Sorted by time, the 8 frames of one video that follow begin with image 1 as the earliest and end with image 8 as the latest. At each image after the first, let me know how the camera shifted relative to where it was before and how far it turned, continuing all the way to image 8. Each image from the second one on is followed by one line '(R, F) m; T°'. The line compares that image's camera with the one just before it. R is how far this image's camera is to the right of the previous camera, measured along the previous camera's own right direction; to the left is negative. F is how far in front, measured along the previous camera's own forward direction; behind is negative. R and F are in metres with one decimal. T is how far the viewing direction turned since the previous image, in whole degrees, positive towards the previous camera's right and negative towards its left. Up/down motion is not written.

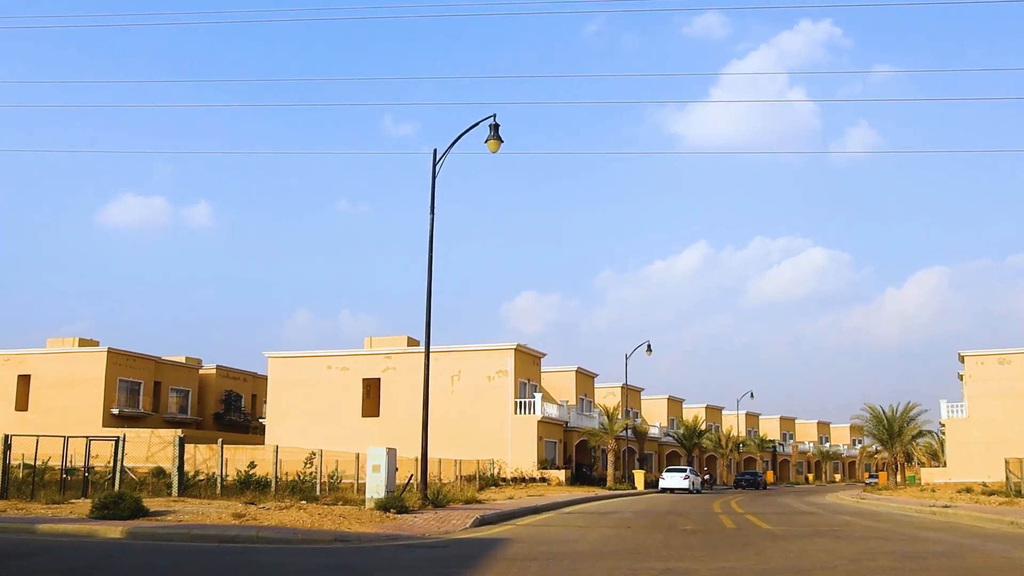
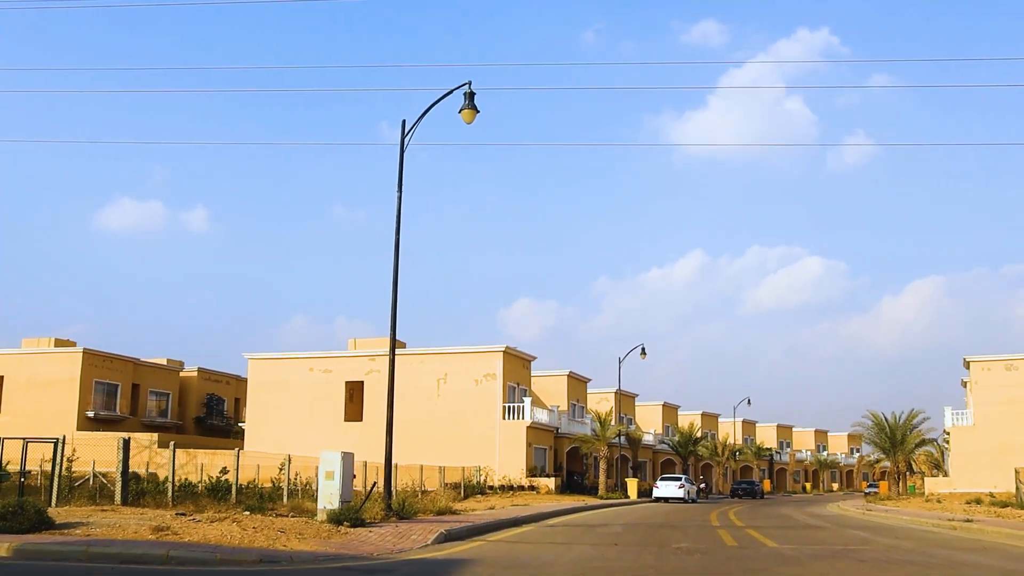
(+0.3, +1.9) m; 0°
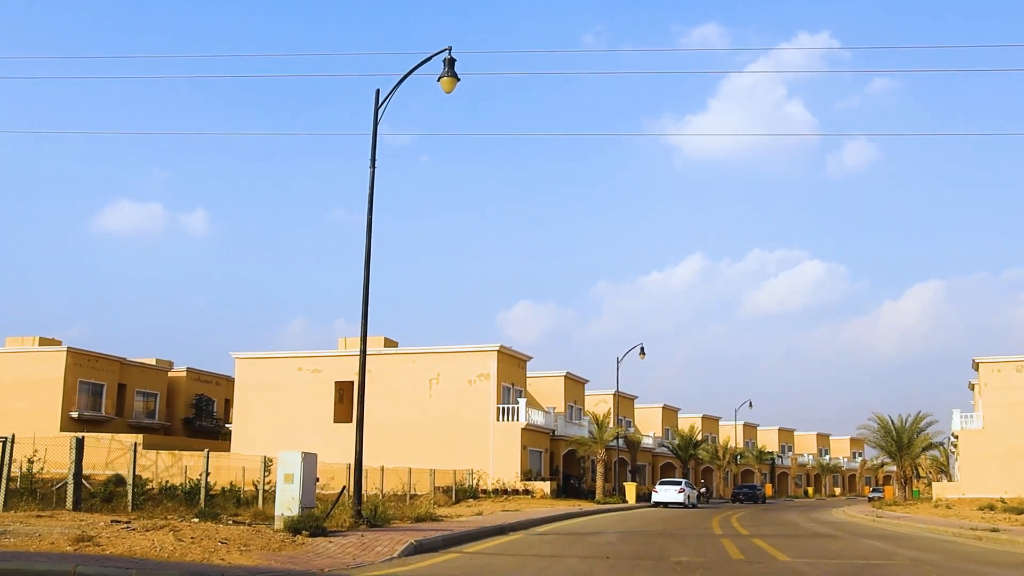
(+0.2, +1.5) m; 0°
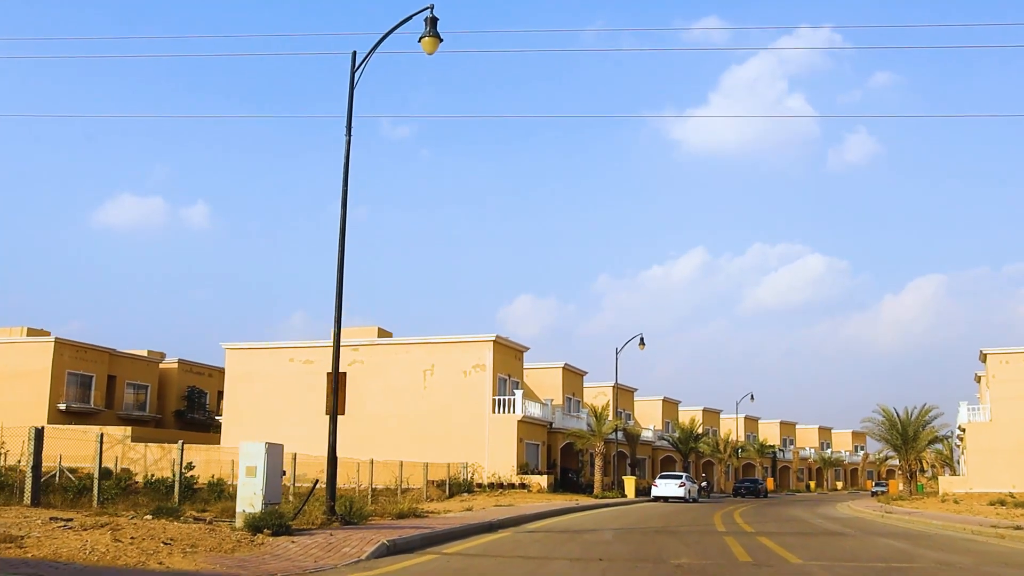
(+0.2, +1.2) m; 0°
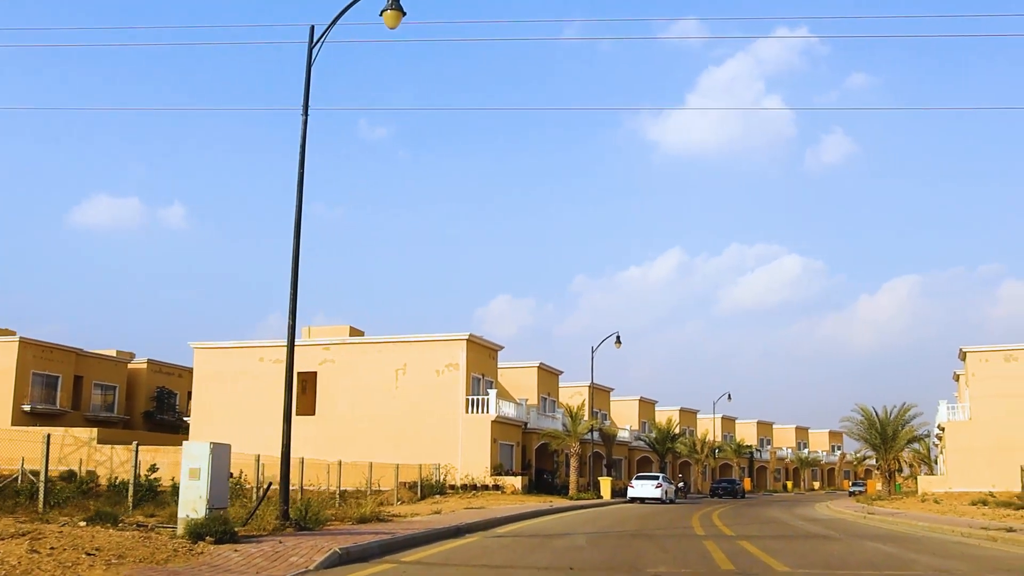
(+0.1, +0.8) m; +1°
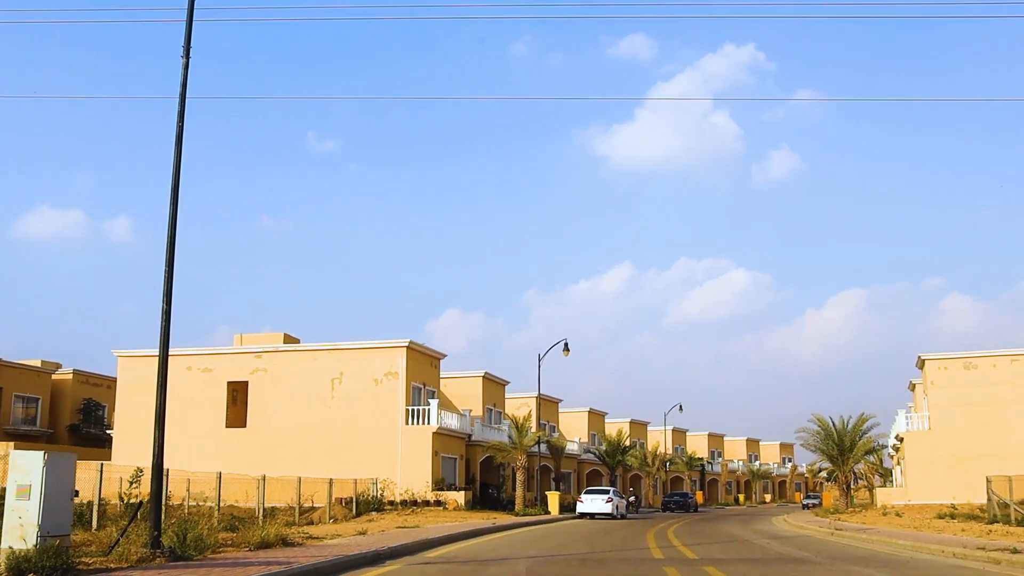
(+0.2, +2.2) m; +2°
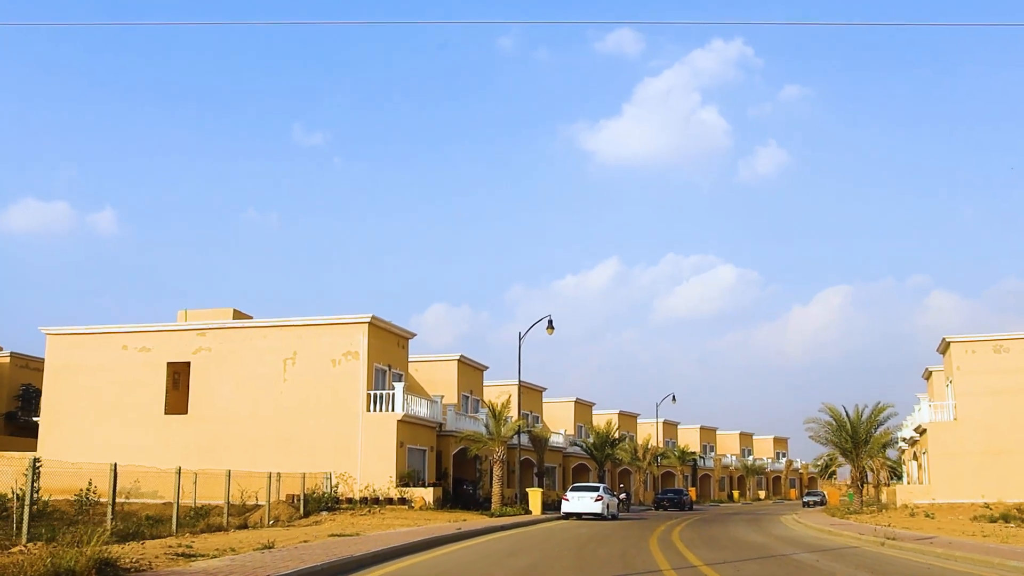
(+0.3, +5.0) m; +1°
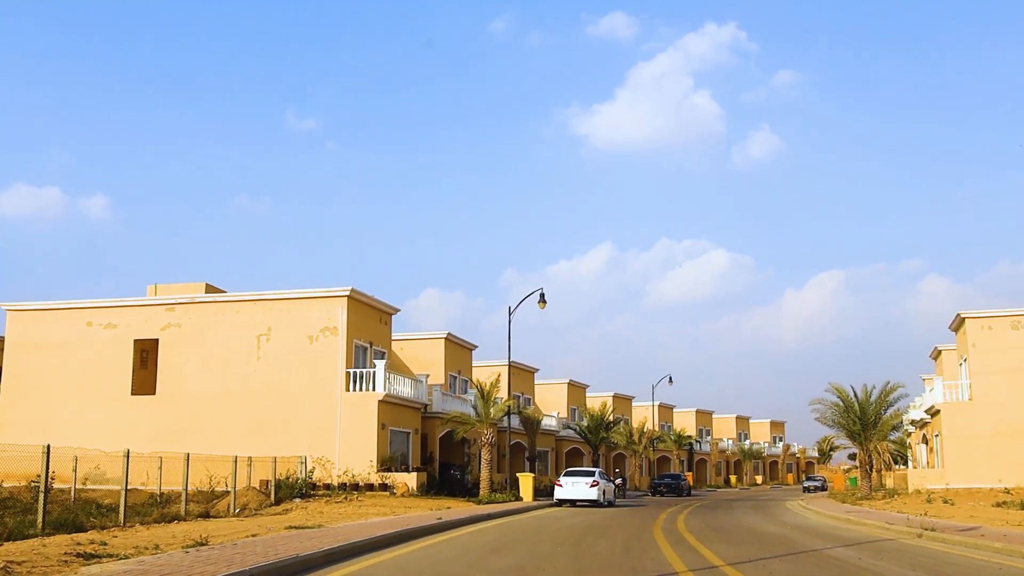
(+0.1, +2.4) m; 0°
